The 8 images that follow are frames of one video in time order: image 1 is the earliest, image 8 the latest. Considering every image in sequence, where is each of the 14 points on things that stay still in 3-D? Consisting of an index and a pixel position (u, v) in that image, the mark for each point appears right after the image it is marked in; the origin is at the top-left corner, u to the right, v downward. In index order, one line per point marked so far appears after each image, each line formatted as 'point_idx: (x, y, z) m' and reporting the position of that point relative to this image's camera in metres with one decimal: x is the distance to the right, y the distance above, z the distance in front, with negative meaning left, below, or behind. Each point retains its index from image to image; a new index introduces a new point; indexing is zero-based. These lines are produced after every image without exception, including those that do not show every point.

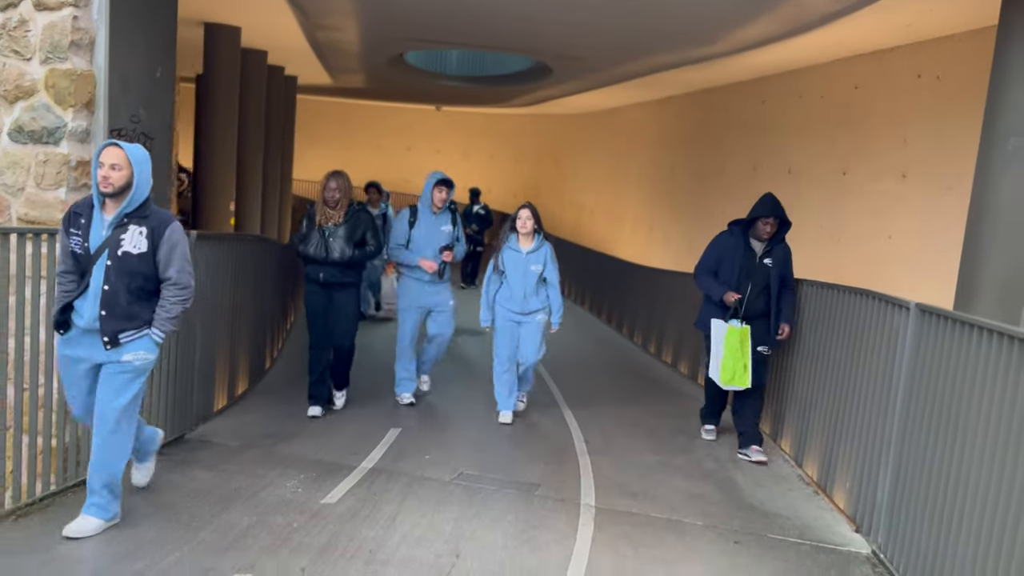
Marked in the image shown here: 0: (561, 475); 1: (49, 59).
0: (+0.3, -1.2, +6.6) m
1: (-2.6, +1.3, +5.7) m
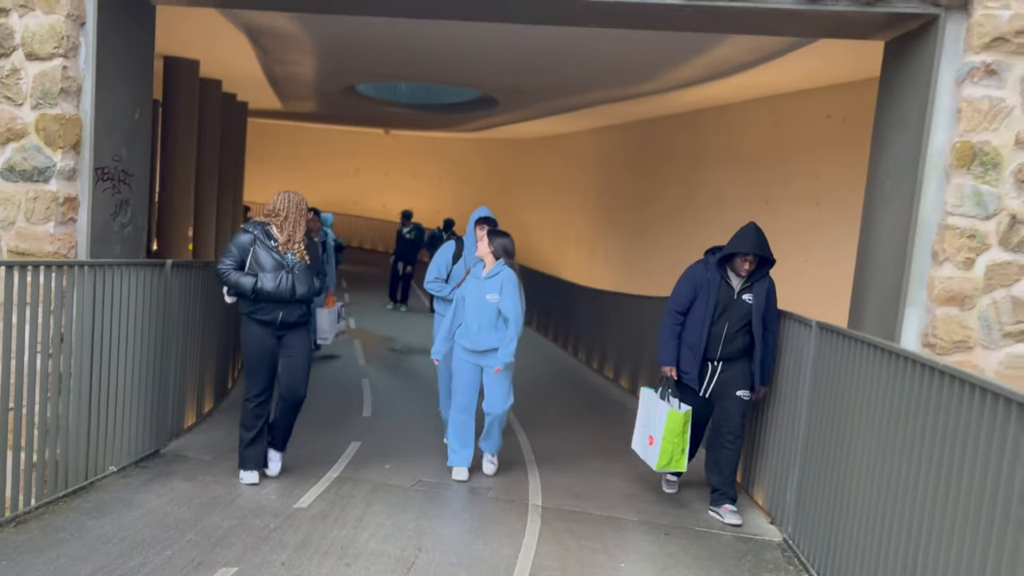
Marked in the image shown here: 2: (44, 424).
0: (0.0, -1.4, +7.2) m
1: (-2.9, +1.2, +6.2) m
2: (-2.8, -0.8, +6.0) m
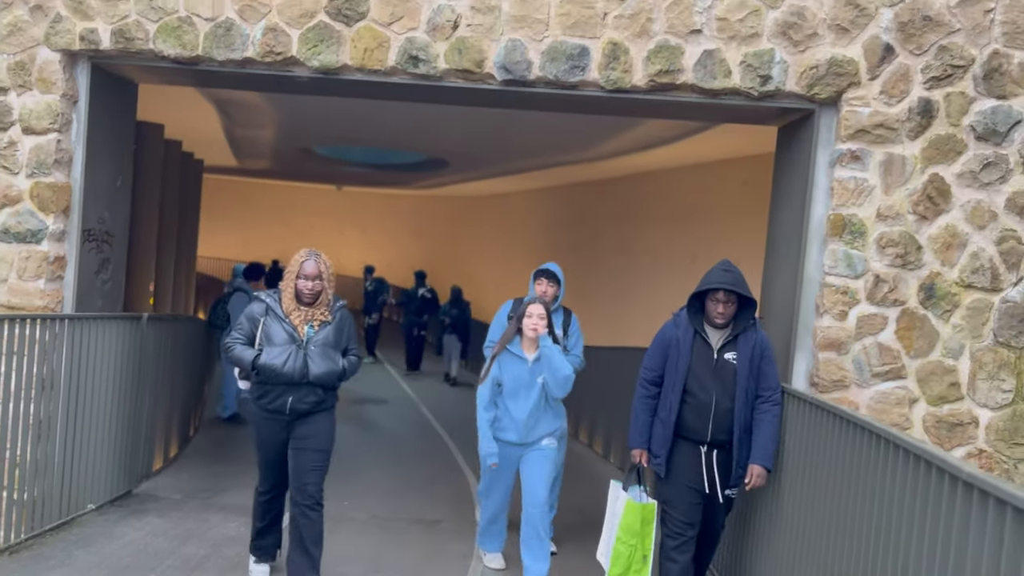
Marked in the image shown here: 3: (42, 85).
0: (-0.4, -1.8, +7.9) m
1: (-3.3, +0.8, +6.9) m
2: (-3.2, -1.2, +6.6) m
3: (-3.2, +1.4, +6.9) m
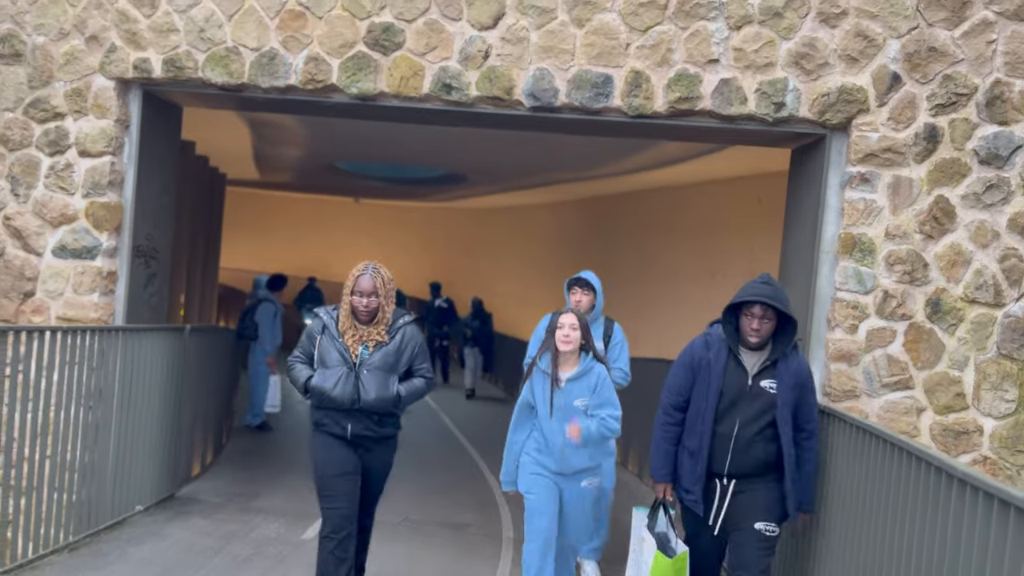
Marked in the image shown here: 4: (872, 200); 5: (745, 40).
0: (-0.2, -1.9, +8.3) m
1: (-3.1, +0.7, +7.4) m
2: (-3.0, -1.3, +7.0) m
3: (-3.0, +1.3, +7.3) m
4: (+2.3, +0.6, +6.3) m
5: (+1.5, +1.6, +6.4) m
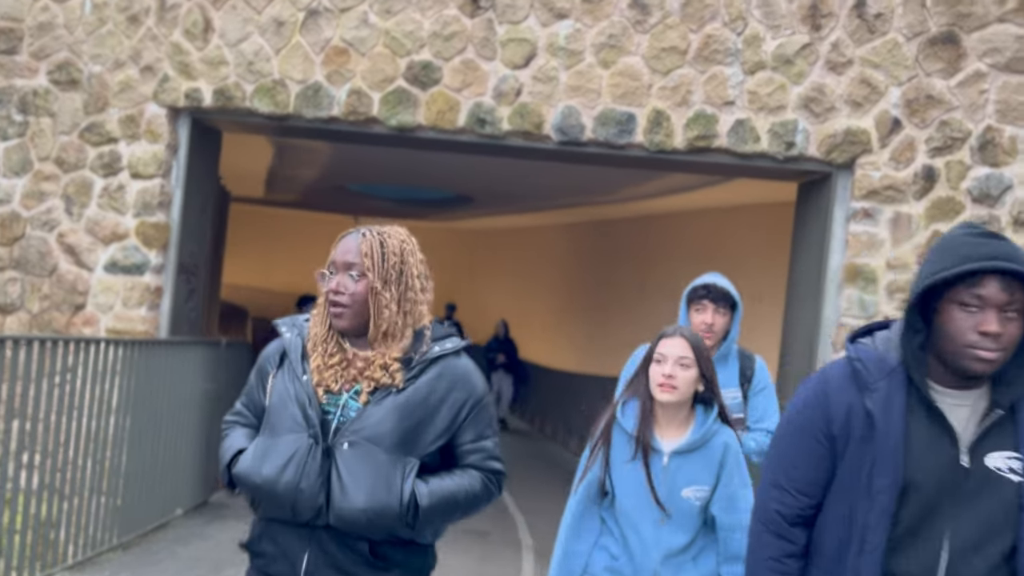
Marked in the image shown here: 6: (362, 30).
0: (-0.1, -2.1, +8.8) m
1: (-2.9, +0.6, +7.8) m
2: (-2.8, -1.4, +7.4) m
3: (-2.8, +1.2, +7.8) m
4: (+2.5, +0.4, +6.8) m
5: (+1.7, +1.4, +7.0) m
6: (-1.1, +1.9, +7.5) m
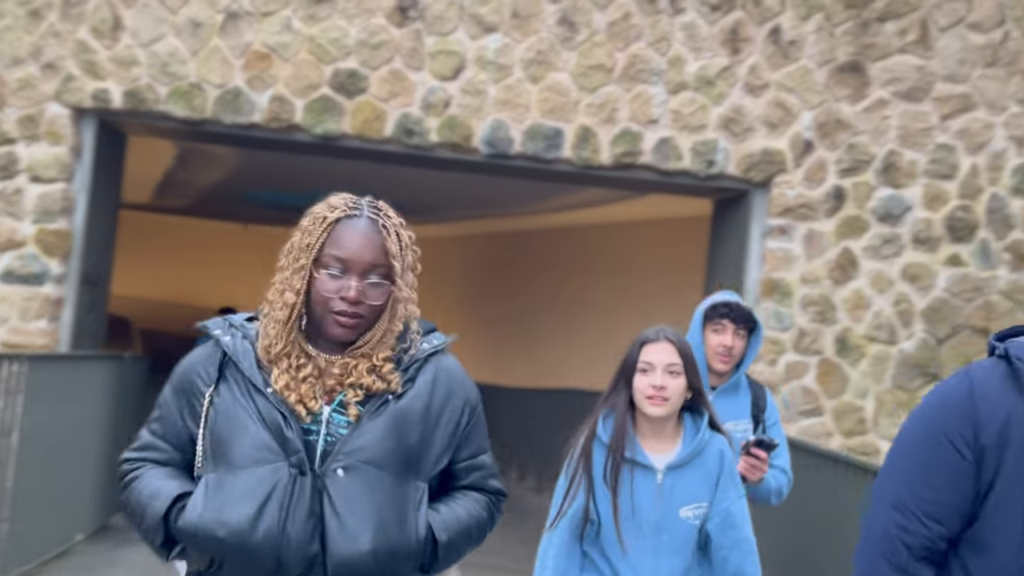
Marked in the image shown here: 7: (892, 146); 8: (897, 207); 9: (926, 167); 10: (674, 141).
0: (-0.8, -2.2, +8.7) m
1: (-3.5, +0.5, +7.4) m
2: (-3.3, -1.5, +7.0) m
3: (-3.4, +1.1, +7.4) m
4: (+2.0, +0.3, +7.2) m
5: (+1.2, +1.3, +7.2) m
6: (-1.7, +1.9, +7.3) m
7: (+2.7, +1.0, +7.1) m
8: (+2.8, +0.6, +7.1) m
9: (+2.9, +0.9, +7.1) m
10: (+1.2, +1.1, +7.2) m
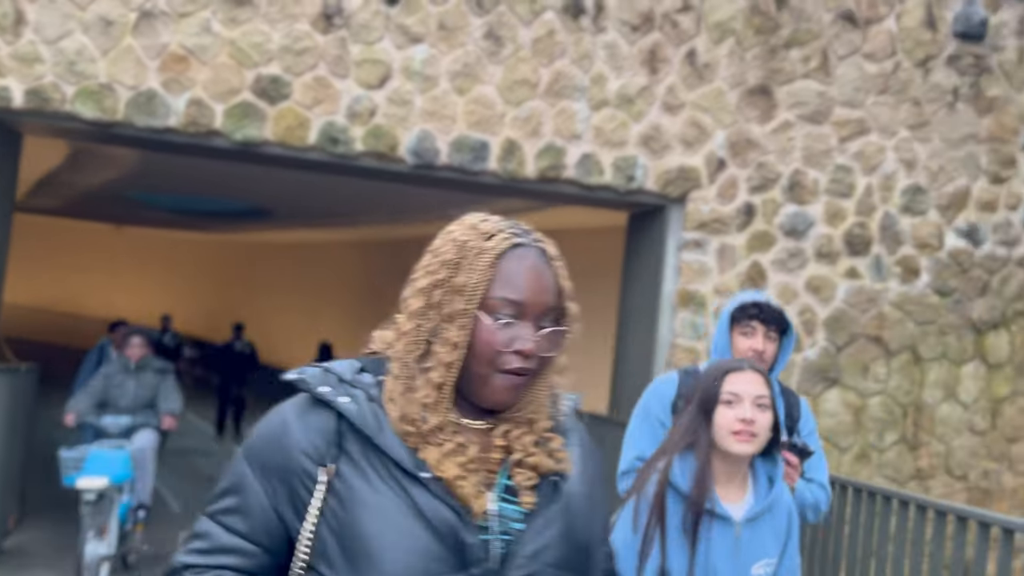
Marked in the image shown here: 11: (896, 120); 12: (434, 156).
0: (-1.6, -2.3, +8.6) m
1: (-4.0, +0.4, +6.9) m
2: (-3.8, -1.5, +6.5) m
3: (-3.9, +1.0, +6.9) m
4: (+1.4, +0.2, +7.5) m
5: (+0.7, +1.3, +7.4) m
6: (-2.2, +1.8, +7.1) m
7: (+2.2, +0.9, +7.6) m
8: (+2.2, +0.5, +7.6) m
9: (+2.4, +0.8, +7.6) m
10: (+0.6, +1.0, +7.4) m
11: (+3.0, +1.3, +7.7) m
12: (-0.6, +1.0, +7.3) m
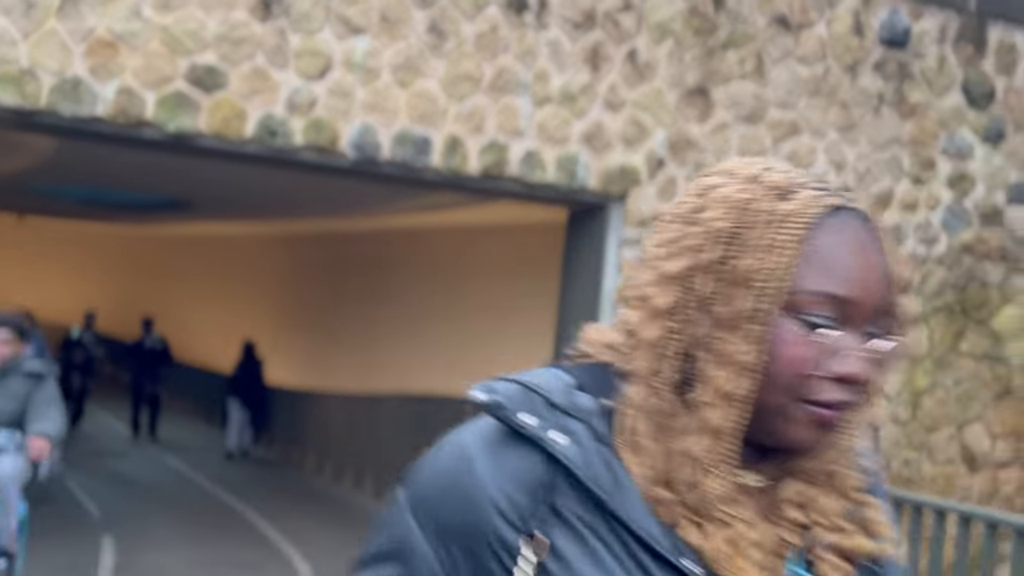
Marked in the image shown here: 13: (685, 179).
0: (-2.1, -2.2, +8.4) m
1: (-4.4, +0.5, +6.3) m
2: (-4.1, -1.5, +6.0) m
3: (-4.3, +1.1, +6.4) m
4: (+1.0, +0.2, +7.6) m
5: (+0.3, +1.3, +7.4) m
6: (-2.6, +1.8, +6.7) m
7: (+1.7, +1.0, +7.8) m
8: (+1.8, +0.5, +7.7) m
9: (+1.9, +0.8, +7.8) m
10: (+0.2, +1.0, +7.4) m
11: (+2.5, +1.3, +7.9) m
12: (-1.0, +1.0, +7.2) m
13: (+1.3, +0.8, +7.7) m
